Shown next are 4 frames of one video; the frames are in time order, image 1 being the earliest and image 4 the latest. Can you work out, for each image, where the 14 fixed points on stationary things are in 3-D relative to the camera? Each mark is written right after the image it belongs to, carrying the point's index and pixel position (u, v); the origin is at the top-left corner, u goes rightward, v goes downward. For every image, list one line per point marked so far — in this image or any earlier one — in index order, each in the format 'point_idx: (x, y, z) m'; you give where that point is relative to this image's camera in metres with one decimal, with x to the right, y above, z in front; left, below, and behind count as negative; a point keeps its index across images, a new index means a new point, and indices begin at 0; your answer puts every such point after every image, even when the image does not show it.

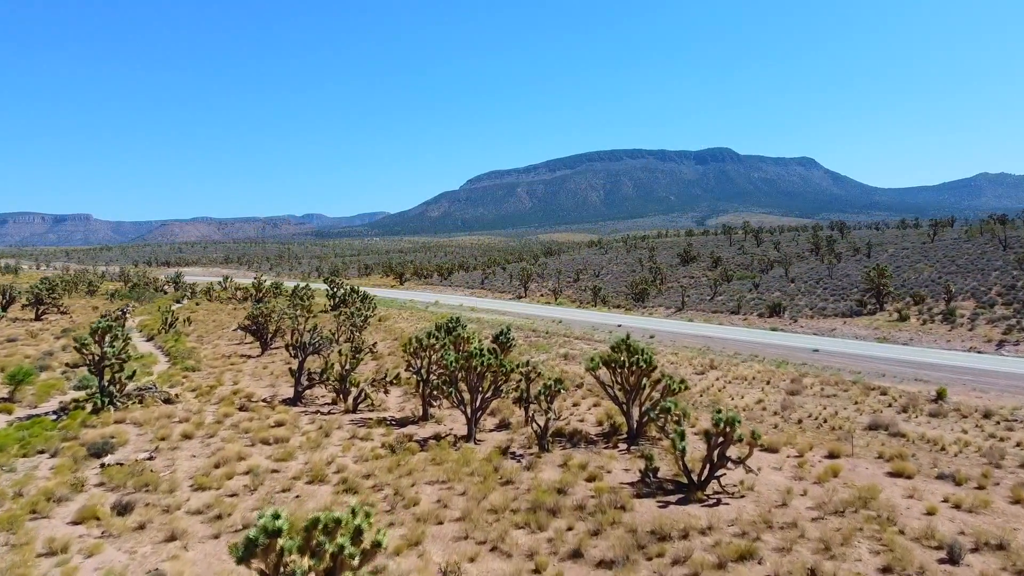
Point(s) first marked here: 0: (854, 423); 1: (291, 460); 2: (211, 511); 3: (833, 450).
0: (+6.0, -2.4, +16.8) m
1: (-3.3, -2.6, +14.5) m
2: (-3.6, -2.7, +11.5) m
3: (+4.9, -2.5, +14.7) m
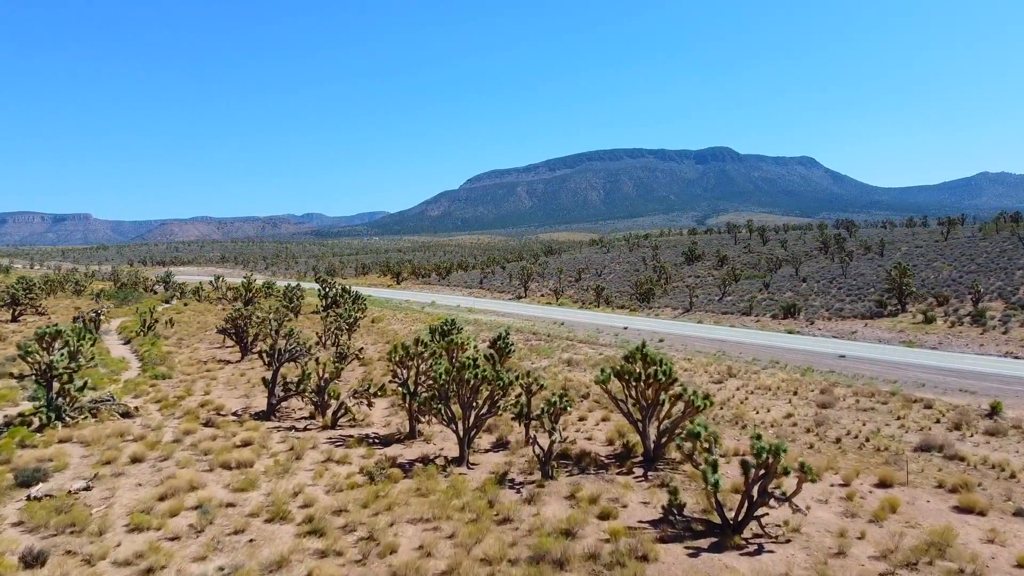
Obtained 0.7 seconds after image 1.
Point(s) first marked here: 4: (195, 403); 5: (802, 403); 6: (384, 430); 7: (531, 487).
0: (+6.0, -2.4, +14.7) m
1: (-3.4, -2.6, +12.4) m
2: (-3.6, -2.7, +9.4) m
3: (+4.9, -2.5, +12.7) m
4: (-6.4, -2.3, +19.4) m
5: (+5.5, -2.2, +18.2) m
6: (-2.2, -2.5, +16.6) m
7: (+0.2, -2.6, +12.3) m
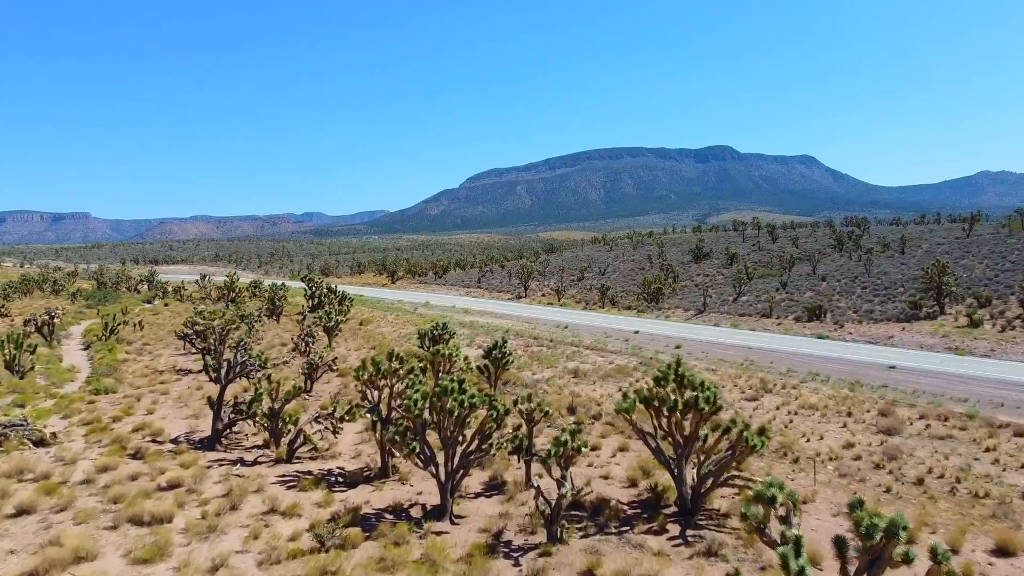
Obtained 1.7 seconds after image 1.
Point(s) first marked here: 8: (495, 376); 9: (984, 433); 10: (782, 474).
0: (+6.0, -2.4, +11.6) m
1: (-3.4, -2.6, +9.2) m
2: (-3.7, -2.7, +6.3) m
3: (+4.9, -2.5, +9.5) m
4: (-6.5, -2.3, +16.2) m
5: (+5.5, -2.2, +15.0) m
6: (-2.3, -2.5, +13.4) m
7: (+0.2, -2.6, +9.1) m
8: (-0.3, -1.7, +18.9) m
9: (+6.9, -2.1, +14.0) m
10: (+3.5, -2.4, +12.5) m
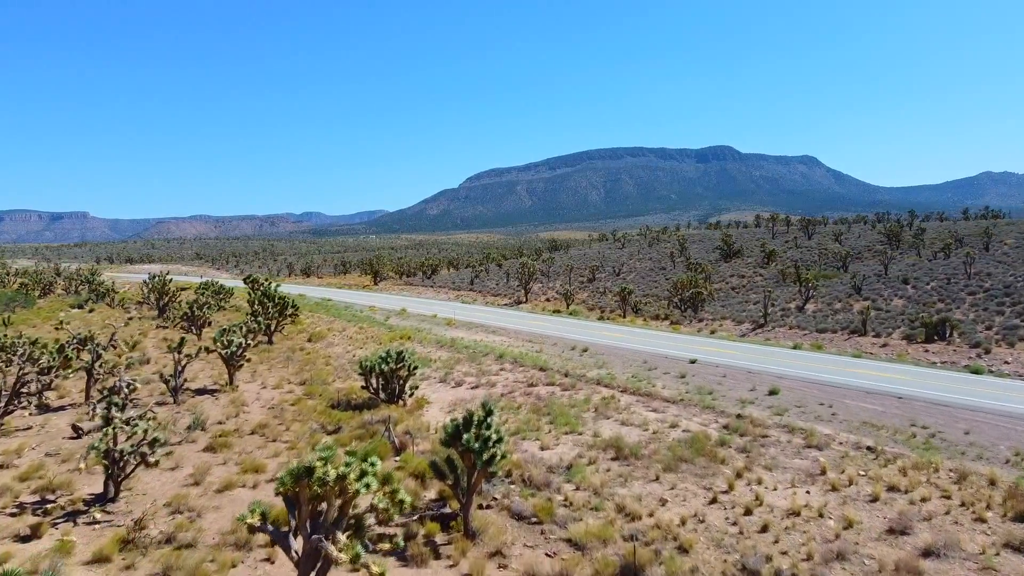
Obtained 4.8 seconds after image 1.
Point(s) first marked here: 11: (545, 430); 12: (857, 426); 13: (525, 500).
0: (+5.9, -2.6, +1.9) m
1: (-3.5, -2.8, -0.5) m
2: (-3.8, -2.8, -3.4) m
3: (+4.8, -2.7, -0.2) m
4: (-6.6, -2.5, +6.6) m
5: (+5.4, -2.3, +5.3) m
6: (-2.4, -2.6, +3.7) m
7: (+0.1, -2.7, -0.5) m
8: (-0.4, -1.9, +9.2) m
9: (+6.8, -2.3, +4.4) m
10: (+3.4, -2.5, +2.8) m
11: (+0.4, -2.1, +14.1) m
12: (+4.7, -1.8, +13.2) m
13: (+0.2, -2.2, +10.5) m
